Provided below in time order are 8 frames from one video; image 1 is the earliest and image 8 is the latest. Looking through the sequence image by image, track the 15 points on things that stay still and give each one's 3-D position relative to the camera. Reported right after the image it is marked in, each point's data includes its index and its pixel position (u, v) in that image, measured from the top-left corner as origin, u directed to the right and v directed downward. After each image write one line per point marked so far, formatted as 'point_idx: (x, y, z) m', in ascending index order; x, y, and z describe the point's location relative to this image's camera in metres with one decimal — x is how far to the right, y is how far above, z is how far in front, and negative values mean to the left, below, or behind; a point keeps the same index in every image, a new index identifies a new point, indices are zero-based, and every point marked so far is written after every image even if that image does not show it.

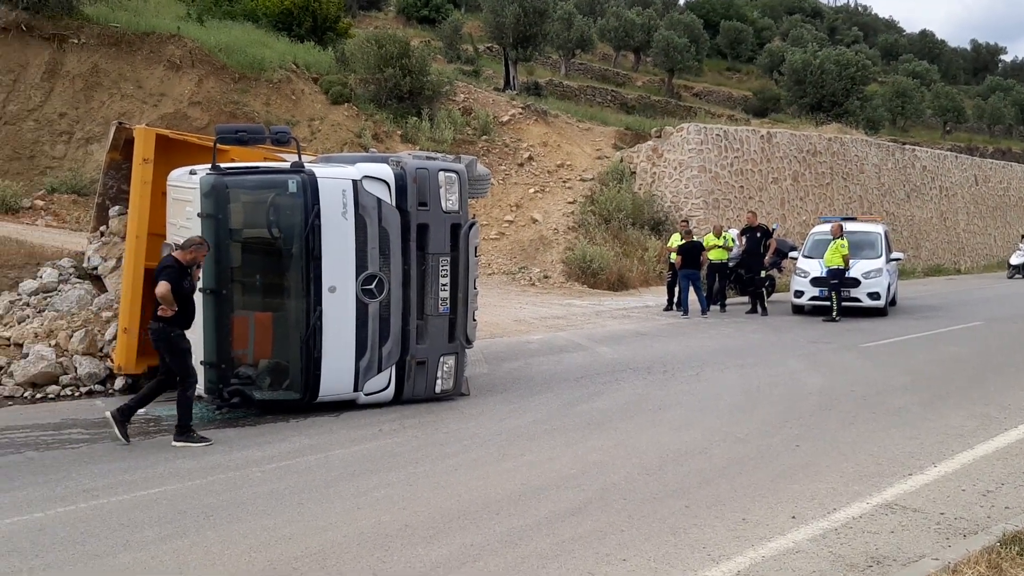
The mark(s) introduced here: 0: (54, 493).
0: (-2.5, -1.1, +5.2) m
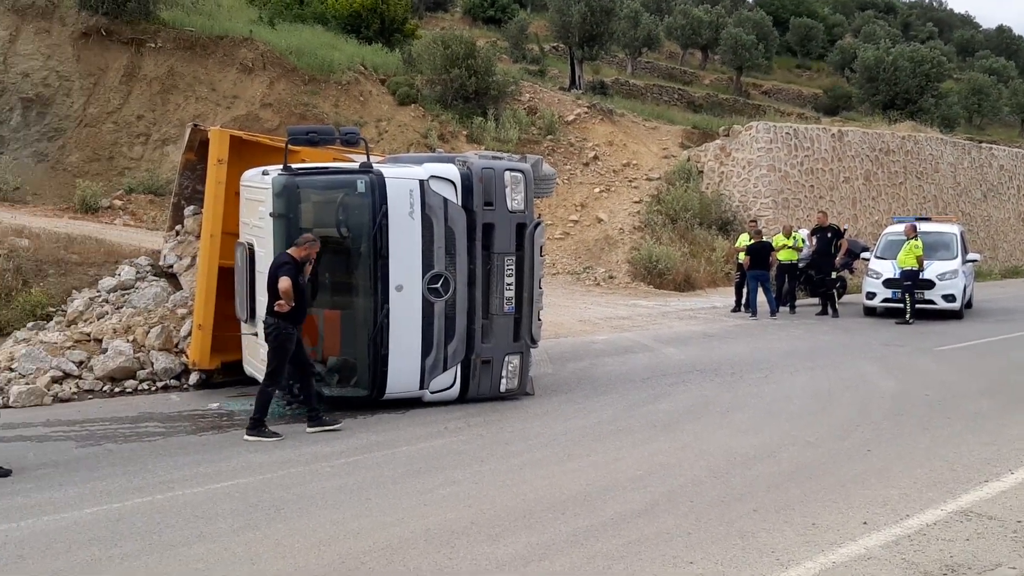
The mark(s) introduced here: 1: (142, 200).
0: (-2.1, -1.1, +5.4) m
1: (-7.7, +1.8, +20.0) m
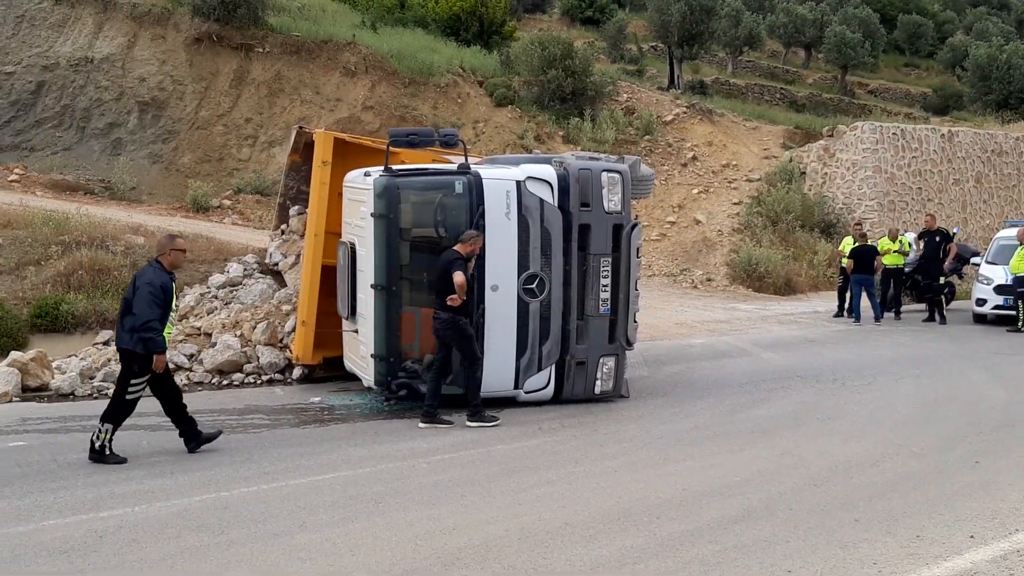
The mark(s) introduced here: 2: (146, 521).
0: (-1.6, -1.1, +5.6) m
1: (-5.6, +1.9, +20.7) m
2: (-1.8, -1.1, +4.7) m
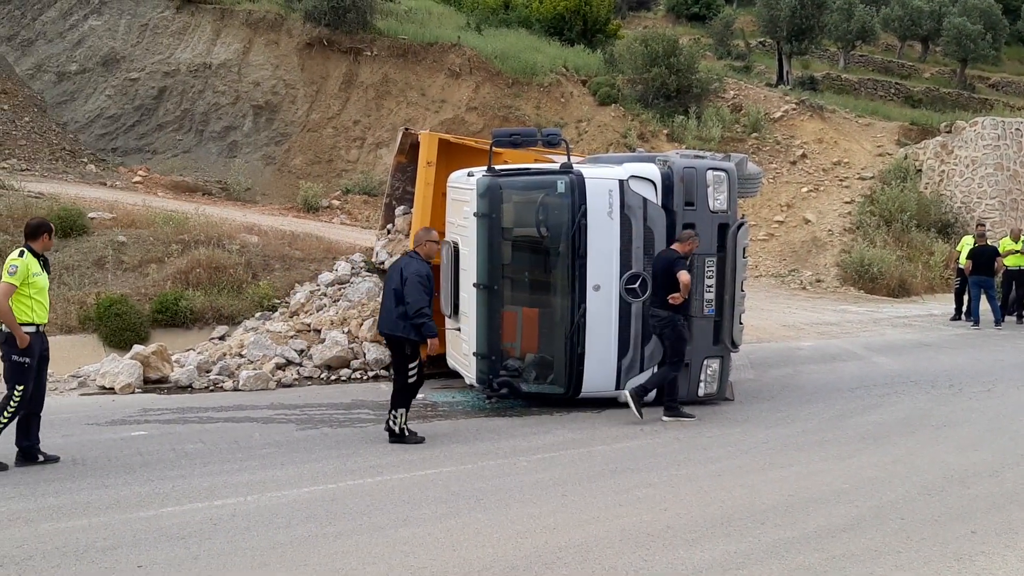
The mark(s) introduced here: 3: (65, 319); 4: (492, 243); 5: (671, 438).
0: (-1.0, -1.1, +5.7) m
1: (-3.4, +1.9, +21.2) m
2: (-1.3, -1.1, +4.9) m
3: (-5.2, -0.3, +11.2) m
4: (-0.1, +0.3, +7.2) m
5: (+1.1, -1.0, +6.6) m
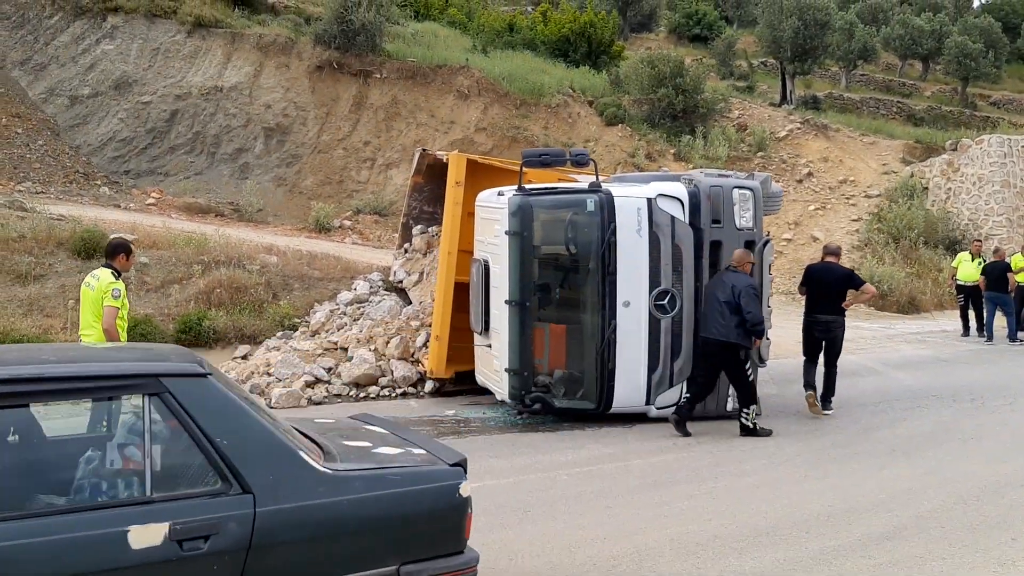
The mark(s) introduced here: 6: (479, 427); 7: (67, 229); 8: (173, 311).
0: (-0.7, -1.2, +5.8) m
1: (-3.2, +1.5, +21.4) m
2: (-1.0, -1.2, +5.0) m
3: (-5.0, -0.6, +11.3) m
4: (+0.1, +0.2, +7.3) m
5: (+1.3, -1.1, +6.7) m
6: (-0.3, -1.1, +7.6) m
7: (-6.1, +0.8, +13.4) m
8: (-4.2, -0.3, +12.1) m
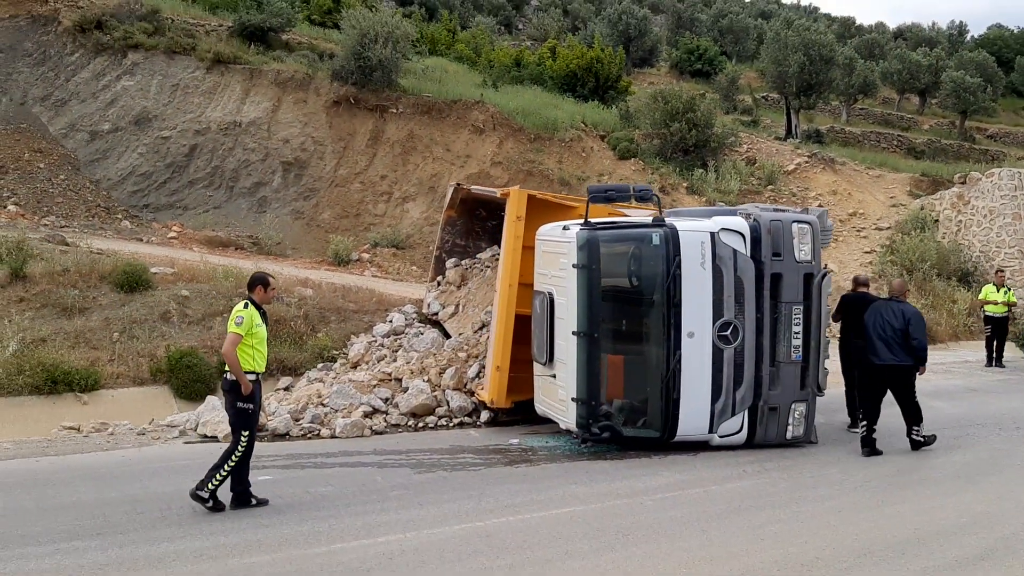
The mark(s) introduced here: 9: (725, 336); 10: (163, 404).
0: (-0.2, -1.4, +6.0) m
1: (-2.8, +0.8, +21.6) m
2: (-0.5, -1.4, +5.2) m
3: (-4.5, -1.0, +11.5) m
4: (+0.6, 0.0, +7.5) m
5: (+1.9, -1.4, +6.9) m
6: (+0.3, -1.3, +7.8) m
7: (-5.7, +0.3, +13.6) m
8: (-3.8, -0.7, +12.2) m
9: (+1.7, -0.4, +7.5) m
10: (-4.0, -1.3, +11.2) m
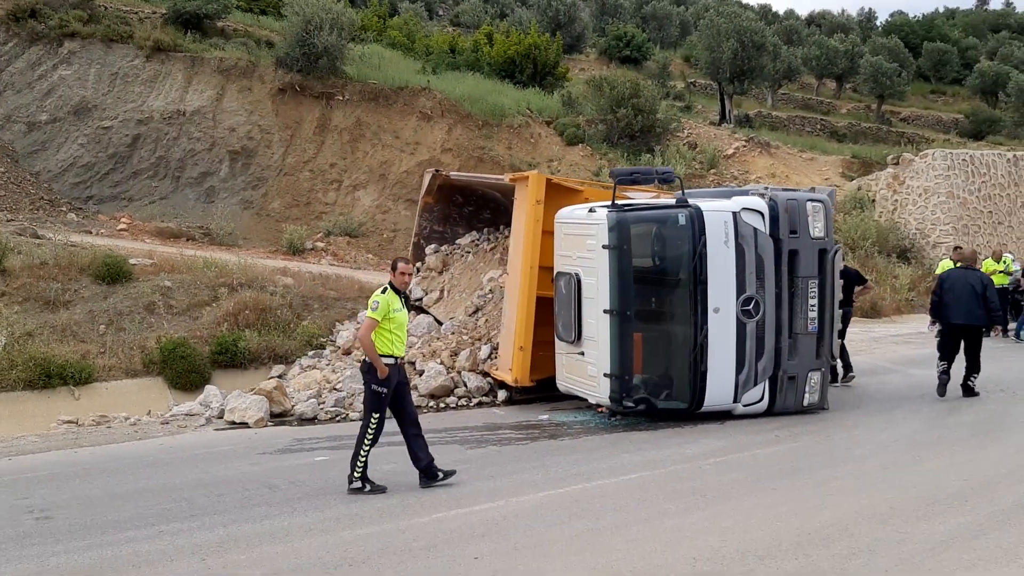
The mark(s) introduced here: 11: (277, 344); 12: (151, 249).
0: (+0.3, -1.2, +6.3) m
1: (-3.7, +1.0, +21.6) m
2: (0.0, -1.3, +5.4) m
3: (-4.5, -0.9, +11.3) m
4: (+0.9, +0.1, +7.8) m
5: (+2.2, -1.2, +7.3) m
6: (+0.6, -1.2, +8.1) m
7: (-5.9, +0.4, +13.3) m
8: (-3.9, -0.6, +12.2) m
9: (+2.0, -0.2, +8.0) m
10: (-4.0, -1.2, +11.1) m
11: (-3.0, -0.7, +12.2) m
12: (-5.6, +0.6, +15.0) m
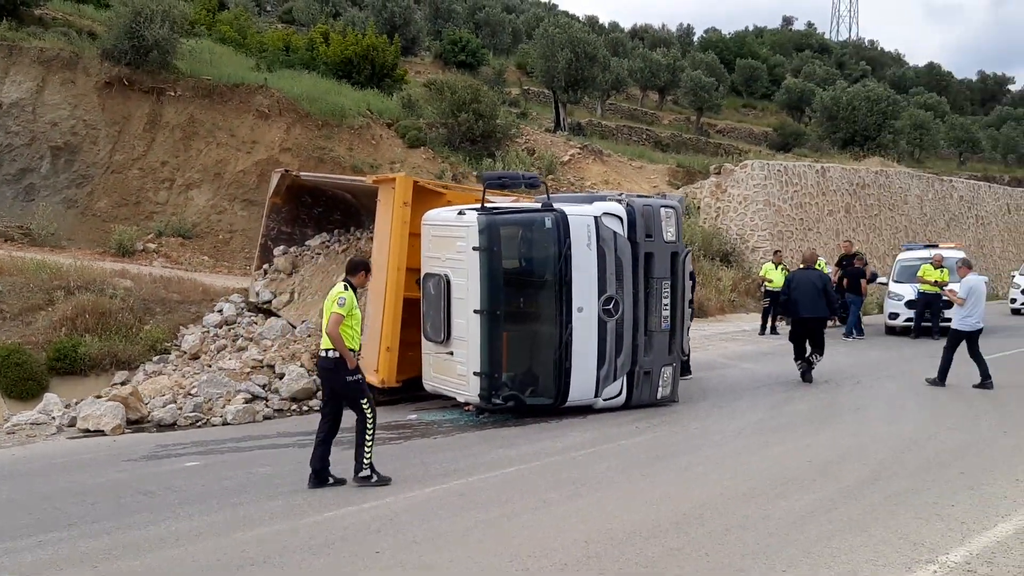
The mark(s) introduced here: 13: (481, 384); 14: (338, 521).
0: (-0.5, -1.2, +6.4) m
1: (-7.2, +1.0, +20.8) m
2: (-0.6, -1.3, +5.5) m
3: (-6.1, -0.9, +10.6) m
4: (-0.2, +0.1, +8.1) m
5: (+1.2, -1.2, +7.8) m
6: (-0.5, -1.2, +8.3) m
7: (-7.8, +0.4, +12.3) m
8: (-5.6, -0.6, +11.5) m
9: (+0.8, -0.2, +8.4) m
10: (-5.6, -1.3, +10.4) m
11: (-4.7, -0.7, +11.7) m
12: (-7.9, +0.6, +14.0) m
13: (-0.3, -0.8, +8.1) m
14: (-1.0, -1.3, +5.3) m
